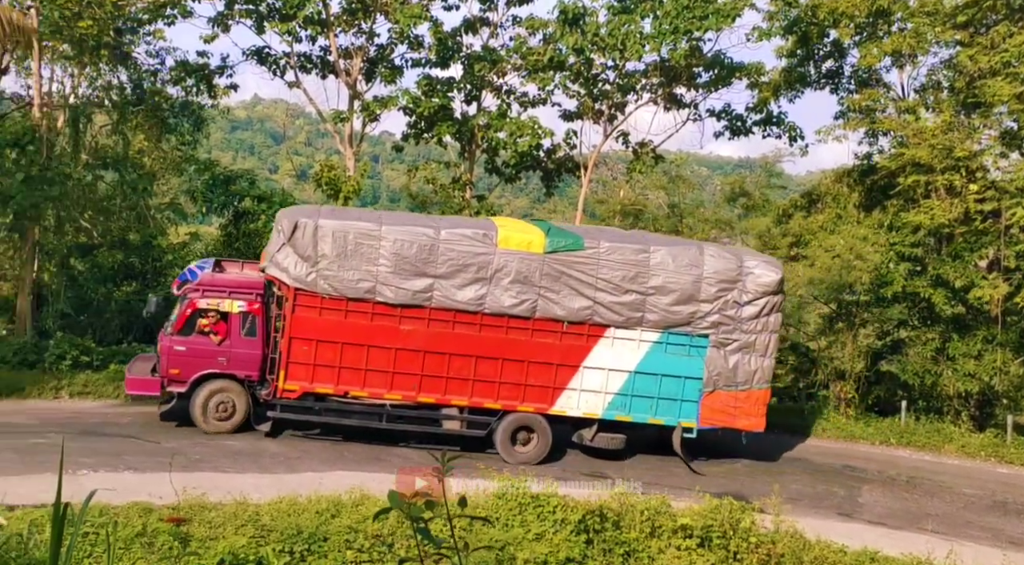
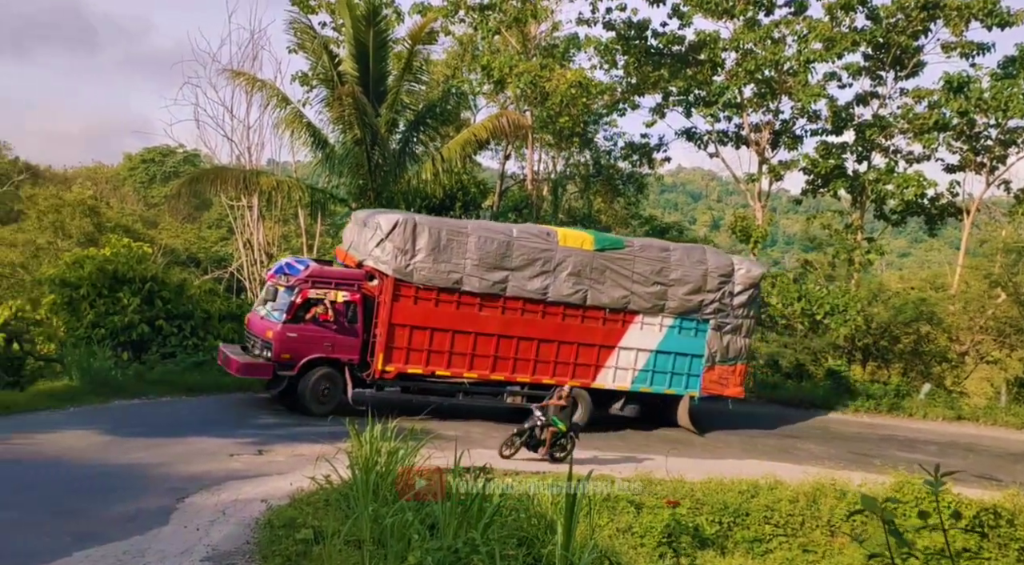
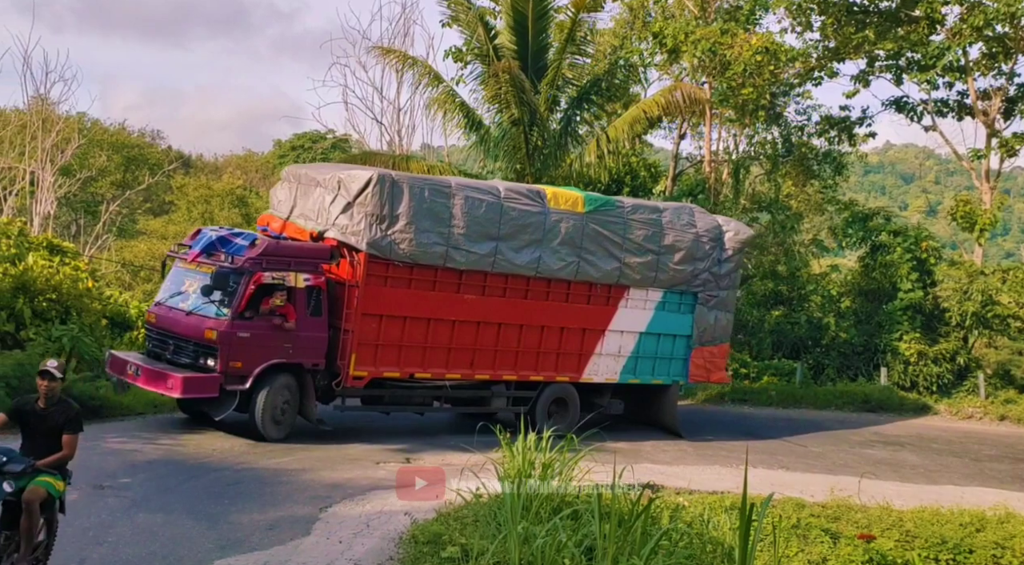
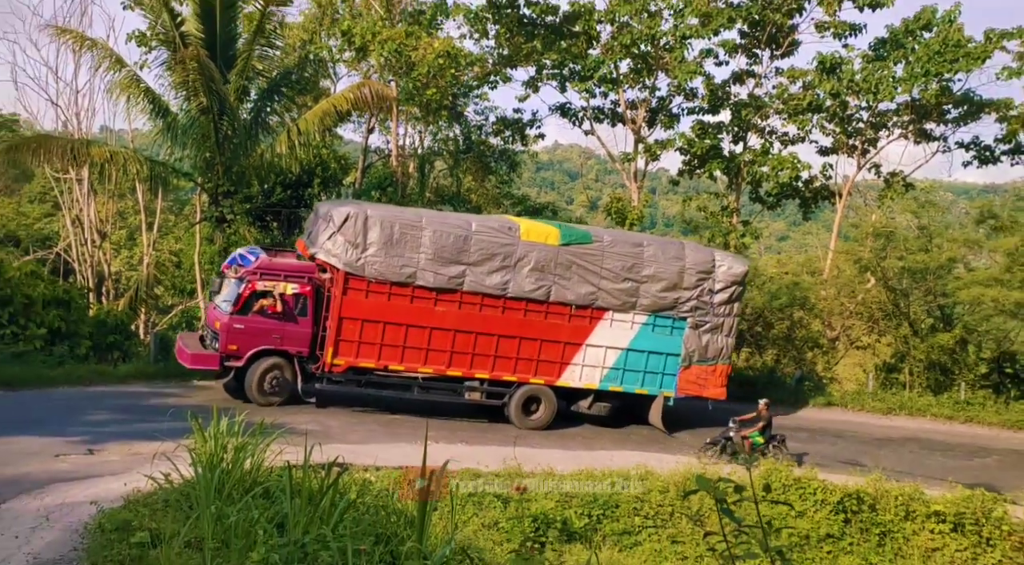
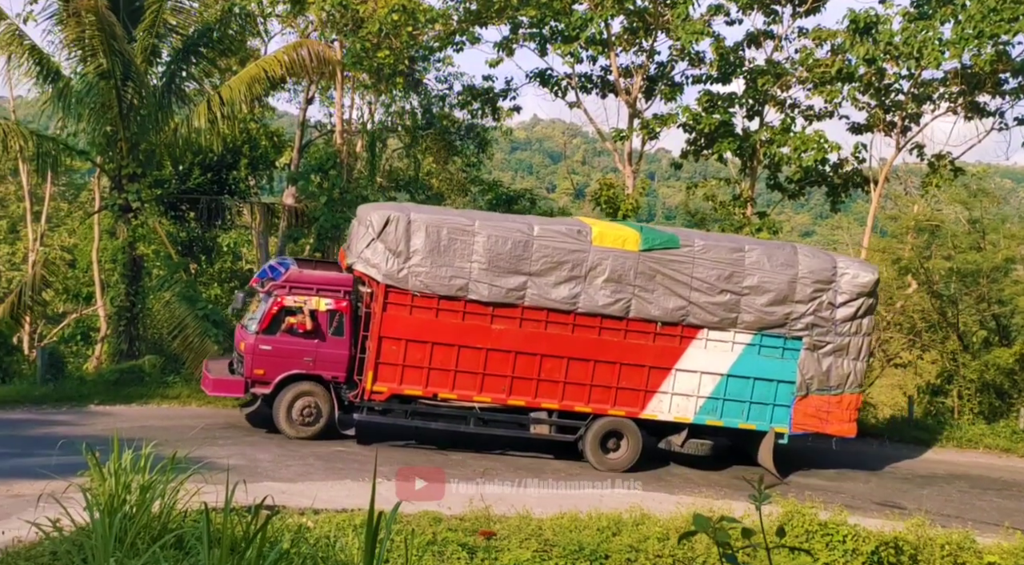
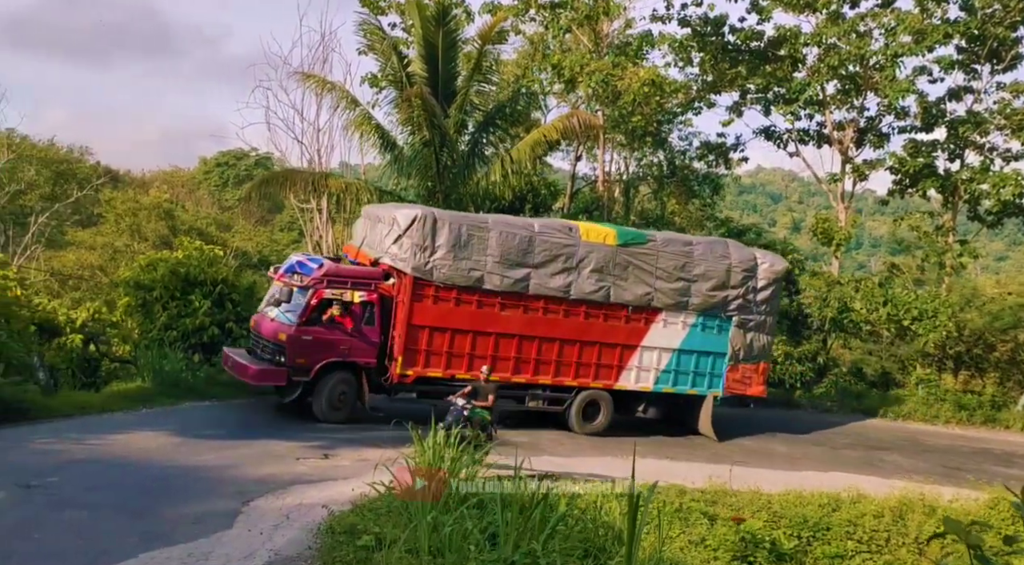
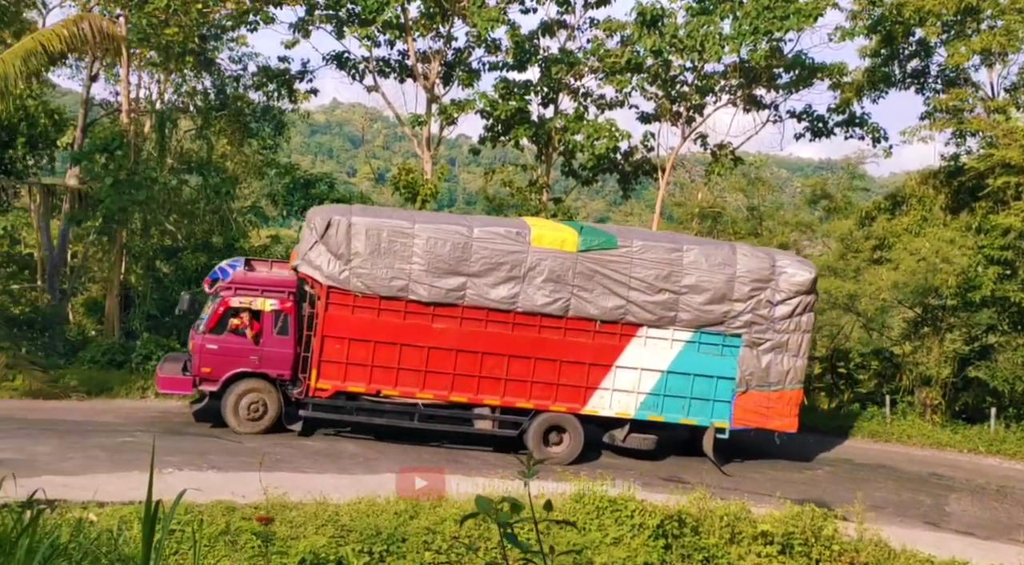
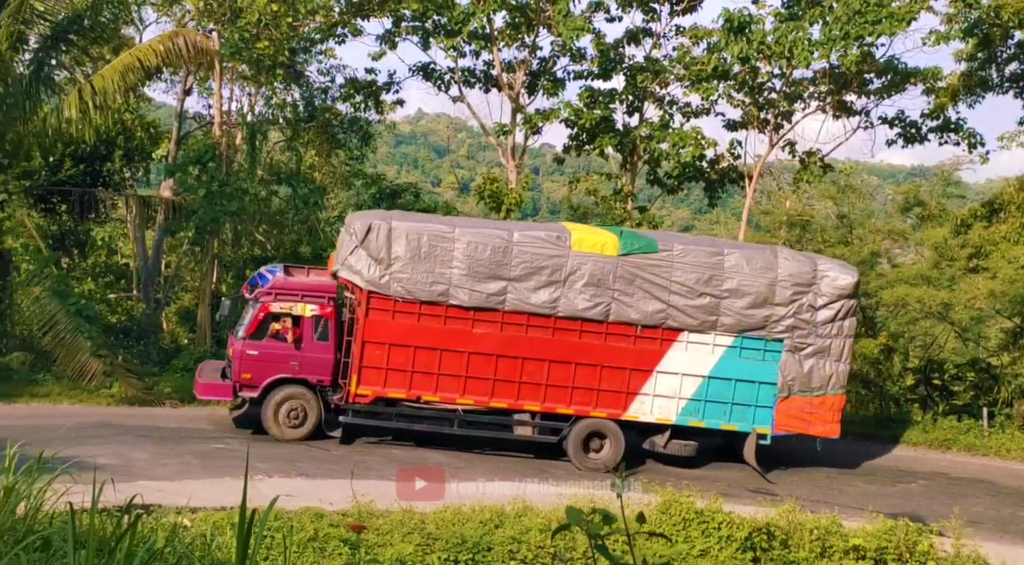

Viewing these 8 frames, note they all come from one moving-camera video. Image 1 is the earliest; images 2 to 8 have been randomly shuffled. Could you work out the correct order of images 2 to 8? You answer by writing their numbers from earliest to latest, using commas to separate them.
7, 8, 5, 4, 2, 6, 3
